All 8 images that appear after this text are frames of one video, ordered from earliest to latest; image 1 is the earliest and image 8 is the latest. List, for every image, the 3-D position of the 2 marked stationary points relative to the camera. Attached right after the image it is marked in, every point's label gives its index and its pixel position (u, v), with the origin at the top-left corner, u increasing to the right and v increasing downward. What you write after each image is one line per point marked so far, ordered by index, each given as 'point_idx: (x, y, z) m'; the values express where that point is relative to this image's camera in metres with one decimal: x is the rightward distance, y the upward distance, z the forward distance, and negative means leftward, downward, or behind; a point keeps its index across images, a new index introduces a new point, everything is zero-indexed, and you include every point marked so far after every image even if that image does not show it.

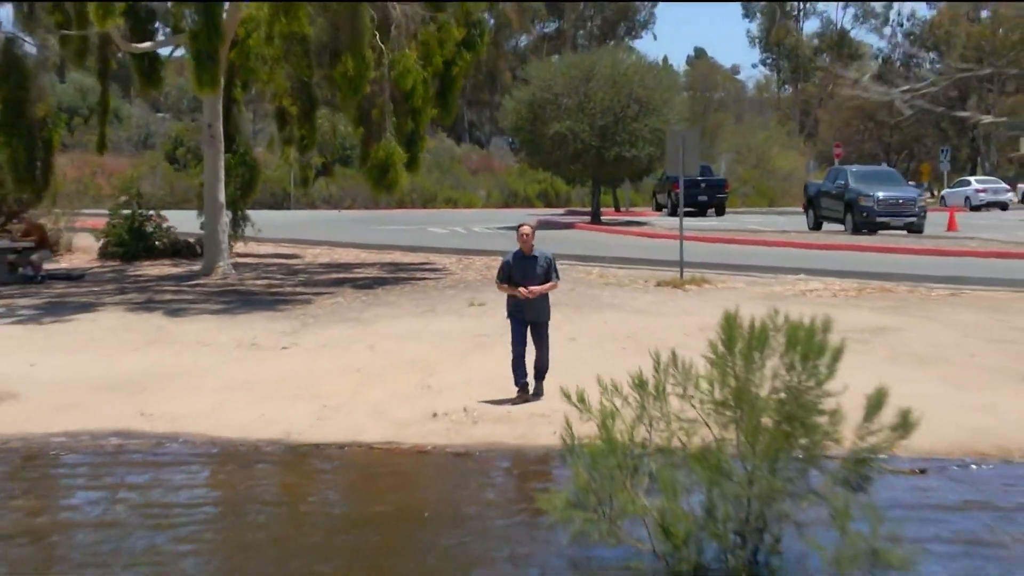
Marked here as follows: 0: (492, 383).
0: (-0.1, -0.4, +7.3) m
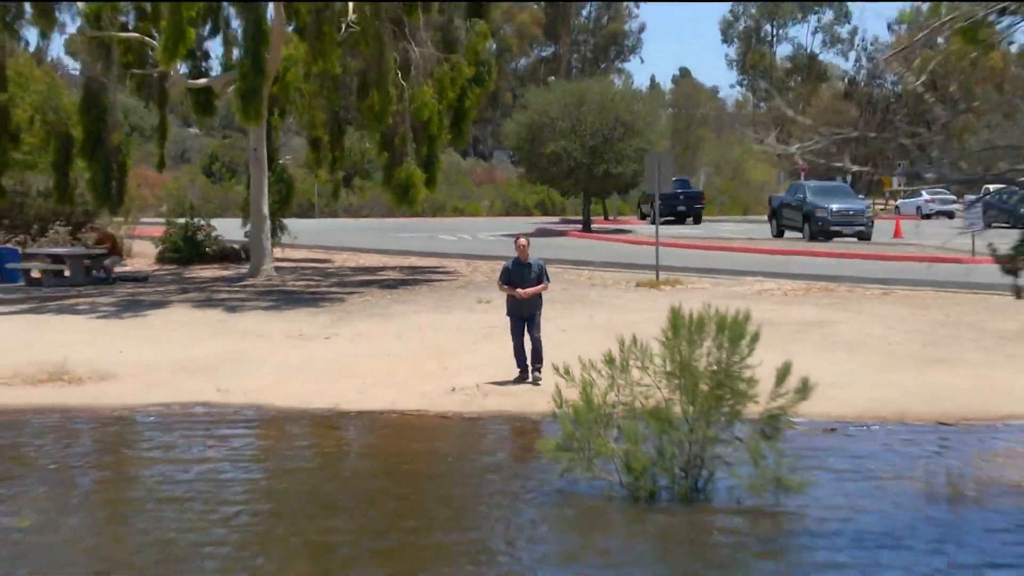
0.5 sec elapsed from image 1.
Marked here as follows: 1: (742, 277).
0: (-0.1, -0.4, +9.0) m
1: (+1.6, +0.1, +11.7) m
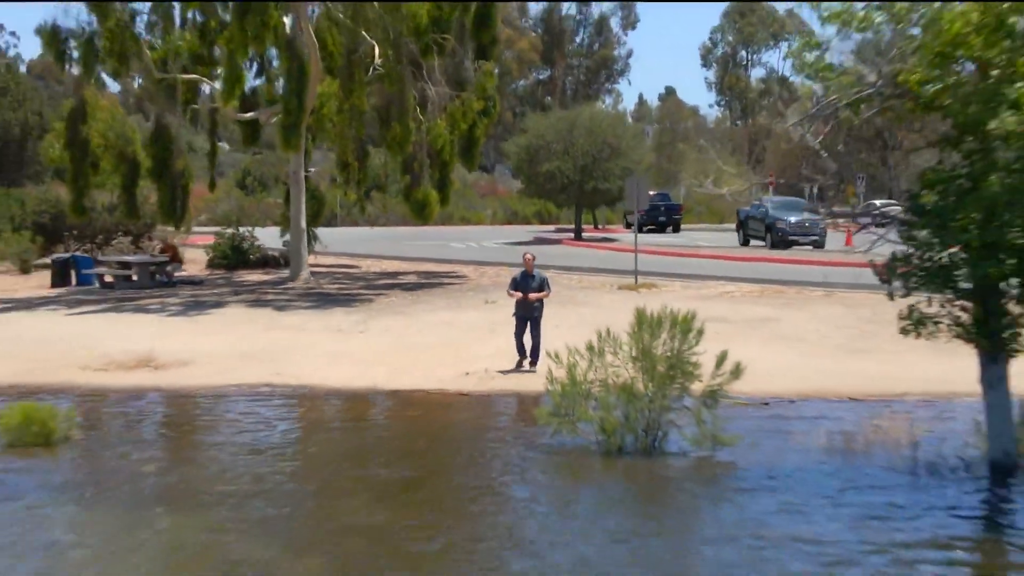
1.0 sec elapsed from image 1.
0: (-0.1, -0.4, +11.1) m
1: (+1.6, +0.1, +13.7) m
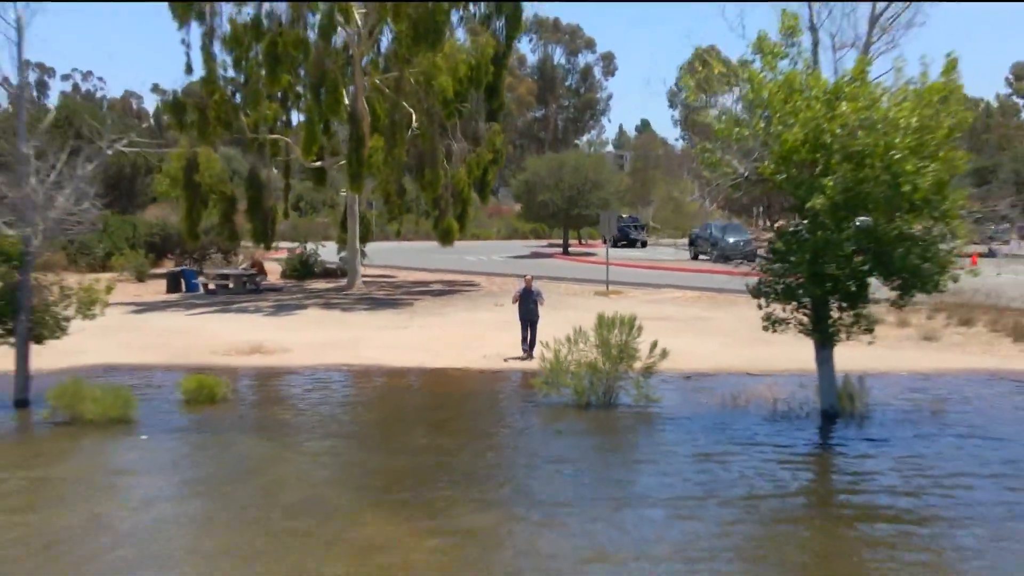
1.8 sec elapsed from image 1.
0: (0.0, -0.5, +15.6) m
1: (+1.6, 0.0, +18.2) m
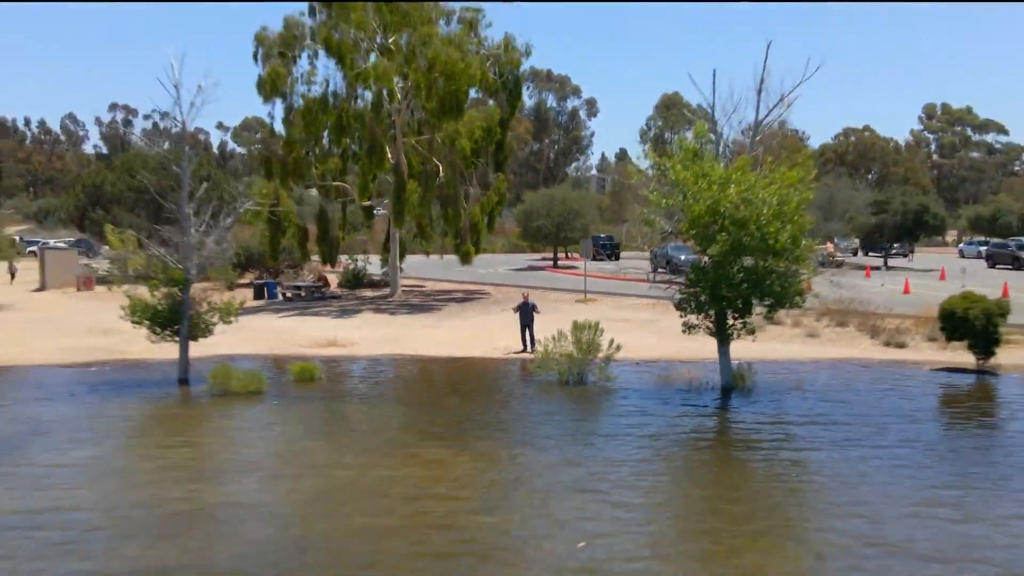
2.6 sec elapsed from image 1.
0: (0.0, -0.7, +21.7) m
1: (+1.6, -0.1, +24.4) m
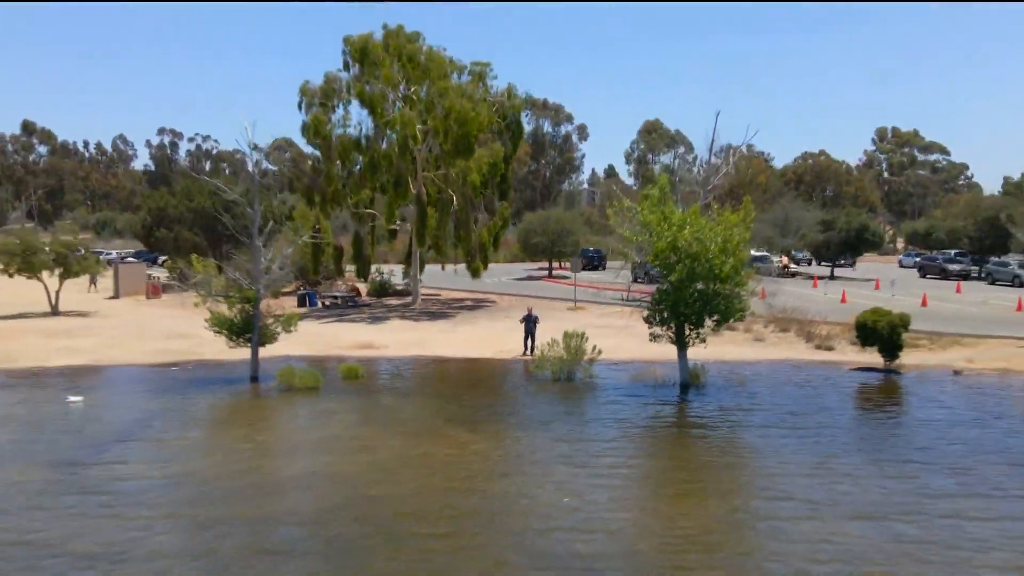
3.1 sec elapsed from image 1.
0: (0.0, -0.8, +26.5) m
1: (+1.7, -0.3, +29.2) m
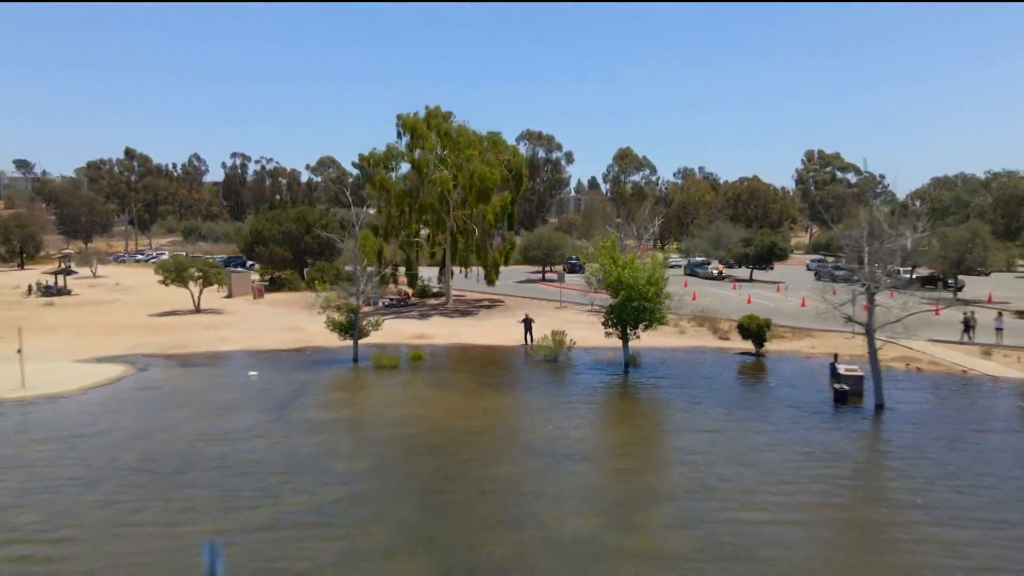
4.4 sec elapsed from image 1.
0: (+0.2, -1.0, +39.2) m
1: (+1.8, -0.4, +41.8) m
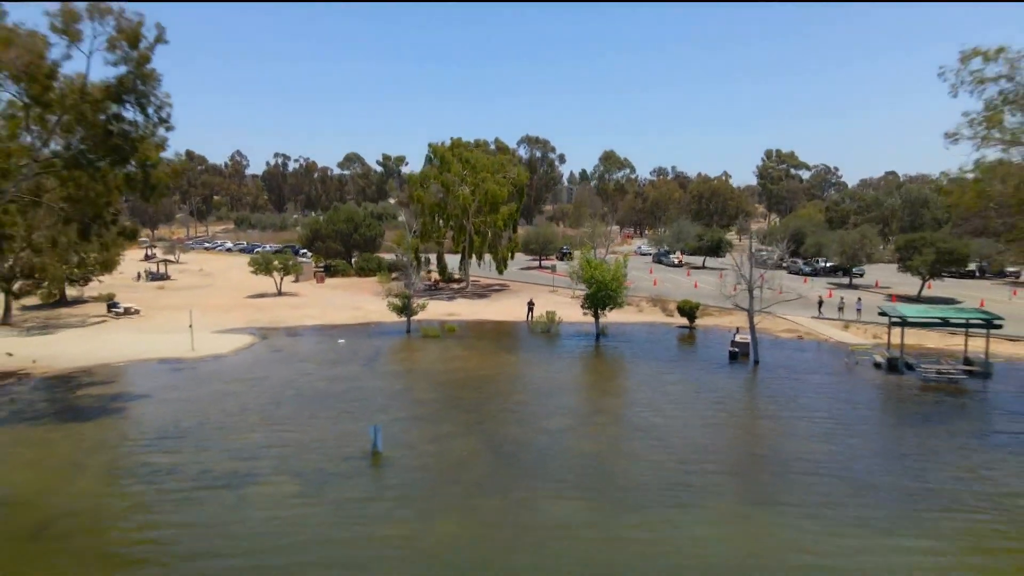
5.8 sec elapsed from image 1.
0: (+0.3, -0.7, +54.0) m
1: (+1.9, -0.1, +56.7) m
